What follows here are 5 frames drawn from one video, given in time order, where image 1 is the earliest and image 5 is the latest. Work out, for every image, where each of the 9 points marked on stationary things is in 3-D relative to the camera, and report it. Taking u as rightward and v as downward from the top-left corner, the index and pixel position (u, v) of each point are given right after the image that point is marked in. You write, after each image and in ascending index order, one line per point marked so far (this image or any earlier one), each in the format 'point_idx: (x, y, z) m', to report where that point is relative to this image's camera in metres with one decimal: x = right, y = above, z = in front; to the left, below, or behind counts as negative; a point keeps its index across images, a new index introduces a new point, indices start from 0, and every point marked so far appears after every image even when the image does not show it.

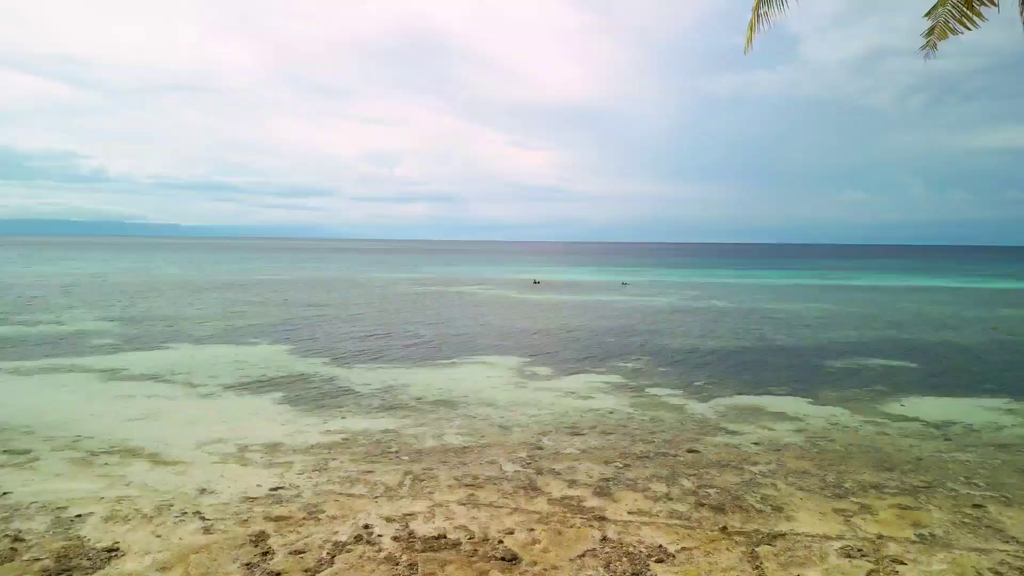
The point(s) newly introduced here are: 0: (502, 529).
0: (-0.1, -3.1, +7.2) m
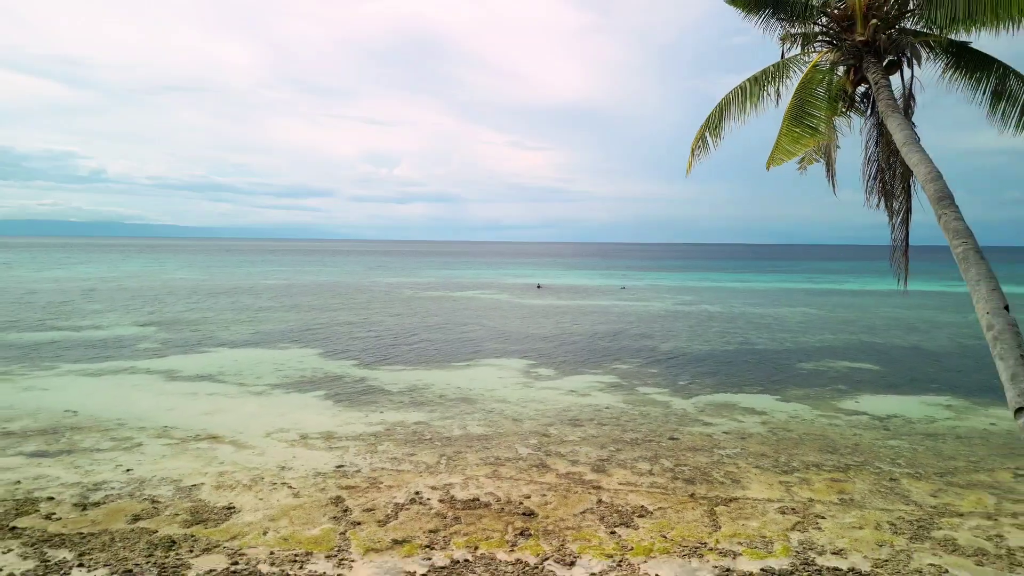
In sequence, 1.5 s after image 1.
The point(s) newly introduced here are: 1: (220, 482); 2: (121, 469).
0: (+0.2, -3.4, +9.4) m
1: (-5.1, -3.3, +9.8) m
2: (-7.2, -3.3, +10.4) m
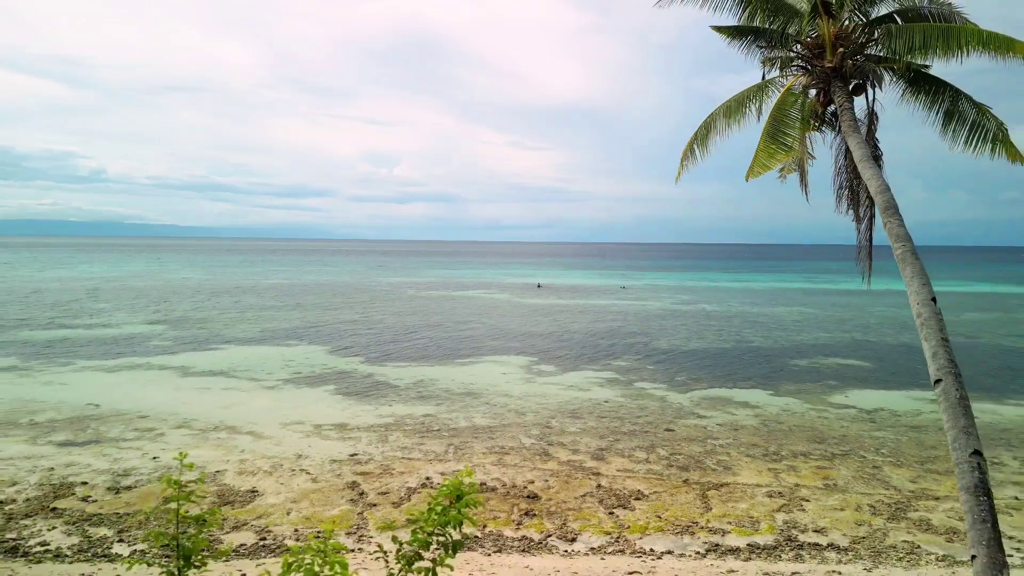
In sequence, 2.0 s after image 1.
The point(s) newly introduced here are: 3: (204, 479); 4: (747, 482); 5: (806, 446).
0: (+0.2, -3.4, +10.0) m
1: (-5.0, -3.3, +10.4) m
2: (-7.1, -3.3, +11.0) m
3: (-5.4, -3.3, +9.9) m
4: (+4.2, -3.5, +10.0) m
5: (+6.3, -3.4, +12.1) m
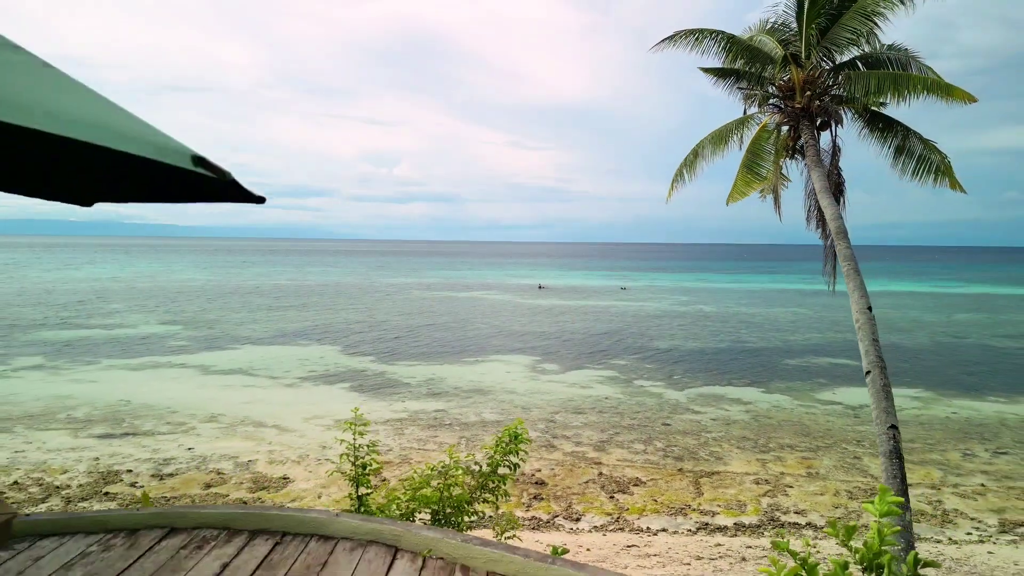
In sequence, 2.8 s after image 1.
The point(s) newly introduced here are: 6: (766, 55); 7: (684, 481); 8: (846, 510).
0: (+0.4, -3.5, +10.9) m
1: (-4.8, -3.4, +11.3) m
2: (-6.9, -3.3, +11.9) m
3: (-5.2, -3.4, +10.8) m
4: (+4.3, -3.5, +10.9) m
5: (+6.4, -3.5, +13.0) m
6: (+3.1, +2.9, +7.0) m
7: (+3.2, -3.6, +10.5) m
8: (+5.5, -3.7, +9.3) m
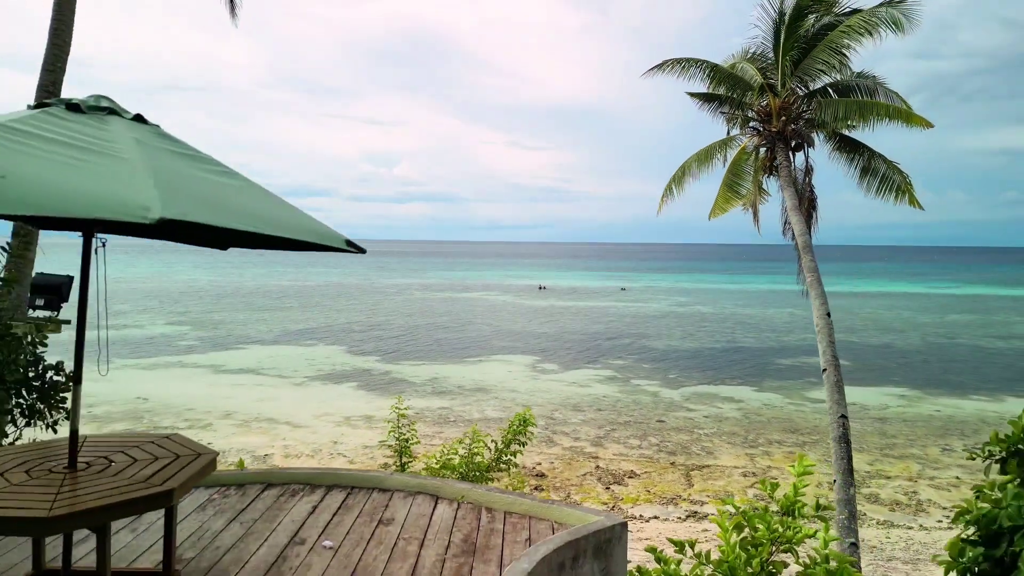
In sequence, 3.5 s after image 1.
0: (+0.5, -3.6, +11.6) m
1: (-4.8, -3.5, +11.9) m
2: (-6.9, -3.4, +12.5) m
3: (-5.2, -3.5, +11.4) m
4: (+4.4, -3.6, +11.6) m
5: (+6.5, -3.5, +13.6) m
6: (+3.2, +2.8, +7.6) m
7: (+3.2, -3.6, +11.1) m
8: (+5.6, -3.7, +10.0) m
